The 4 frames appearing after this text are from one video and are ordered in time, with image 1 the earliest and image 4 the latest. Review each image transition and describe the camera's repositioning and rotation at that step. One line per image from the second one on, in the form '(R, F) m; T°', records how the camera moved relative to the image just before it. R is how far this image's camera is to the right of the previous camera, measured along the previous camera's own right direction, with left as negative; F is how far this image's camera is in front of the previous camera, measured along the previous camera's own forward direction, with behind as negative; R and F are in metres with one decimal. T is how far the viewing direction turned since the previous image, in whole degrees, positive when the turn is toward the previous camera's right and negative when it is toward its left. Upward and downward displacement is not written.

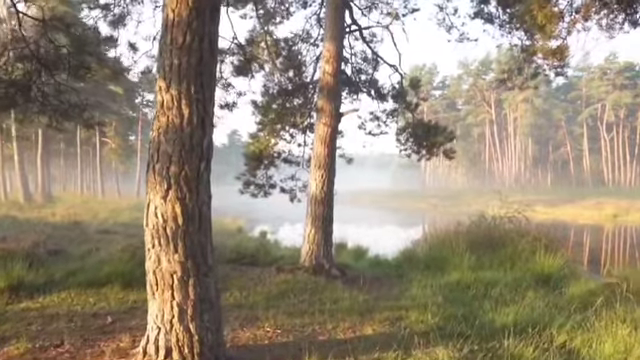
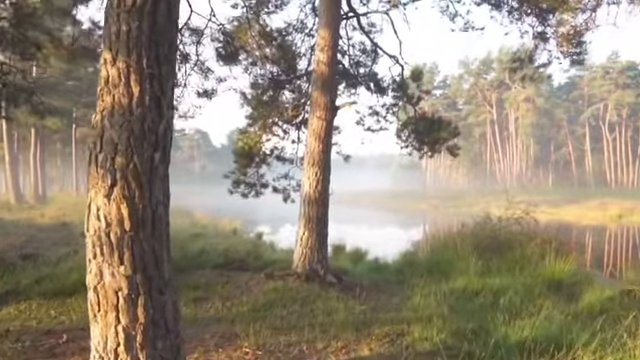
(+0.1, +0.7) m; 0°
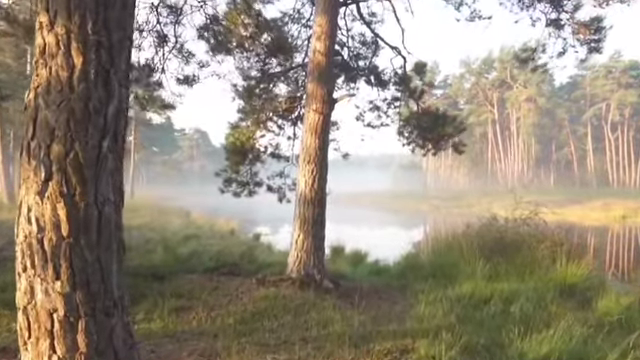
(0.0, +0.5) m; 0°
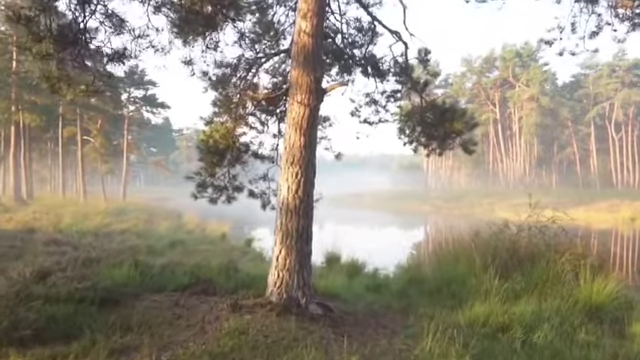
(+0.1, +1.1) m; 0°
